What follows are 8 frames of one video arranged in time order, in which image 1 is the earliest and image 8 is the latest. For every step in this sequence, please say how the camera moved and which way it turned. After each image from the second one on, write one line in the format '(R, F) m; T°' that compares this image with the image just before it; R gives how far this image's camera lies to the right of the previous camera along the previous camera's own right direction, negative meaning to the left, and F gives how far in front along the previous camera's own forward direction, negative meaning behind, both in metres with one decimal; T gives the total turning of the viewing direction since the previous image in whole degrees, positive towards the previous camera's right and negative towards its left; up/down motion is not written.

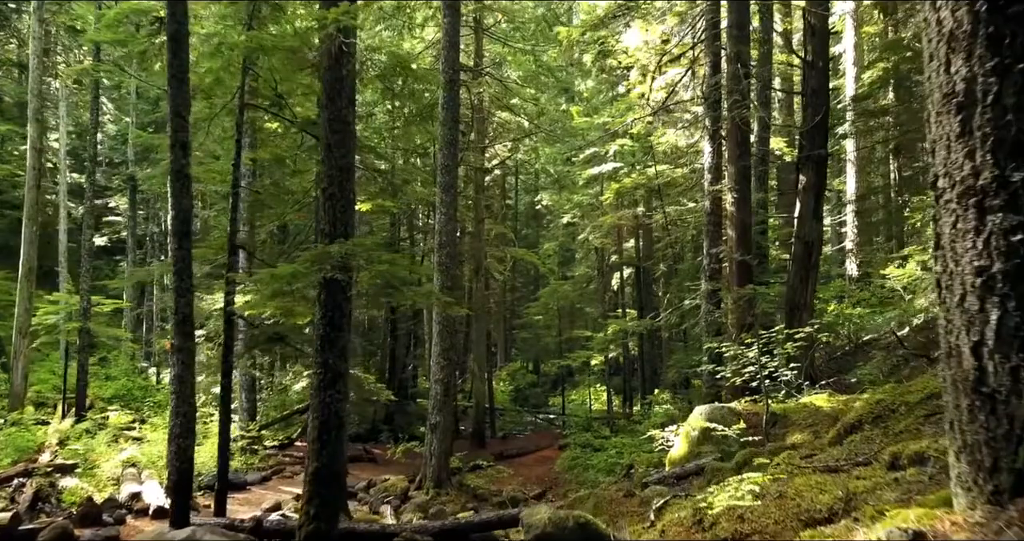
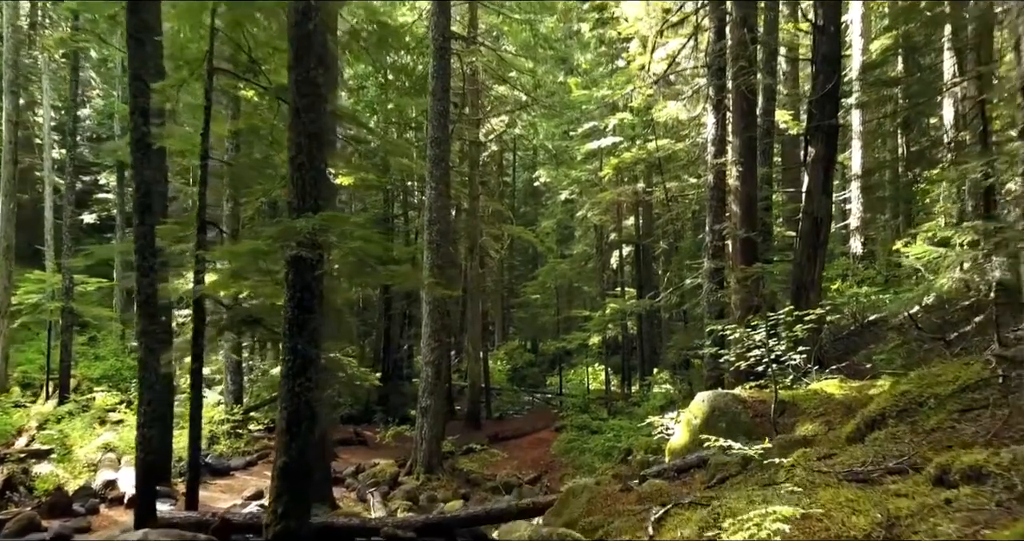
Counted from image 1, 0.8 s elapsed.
(+0.1, +0.6) m; 0°
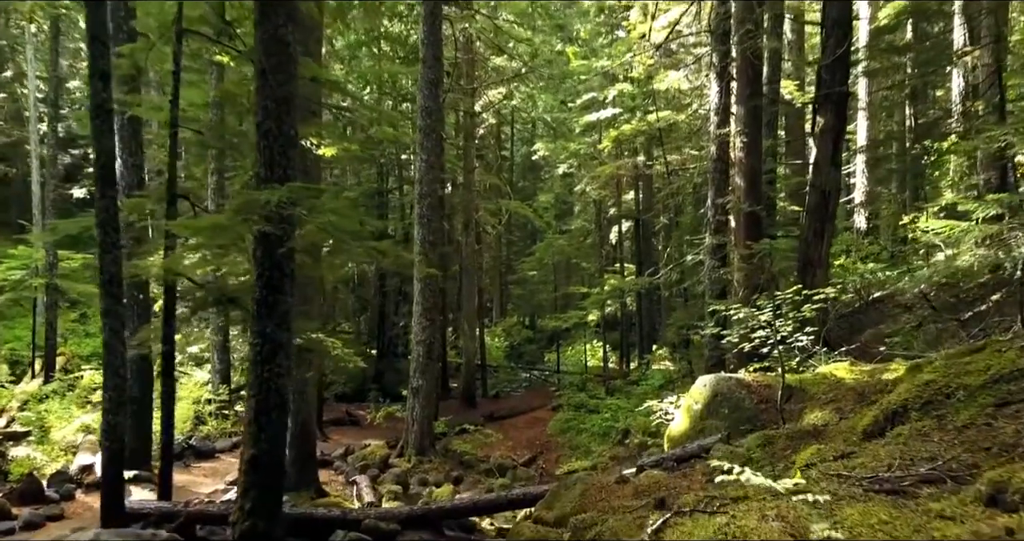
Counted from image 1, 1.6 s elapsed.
(+0.1, +0.5) m; 0°
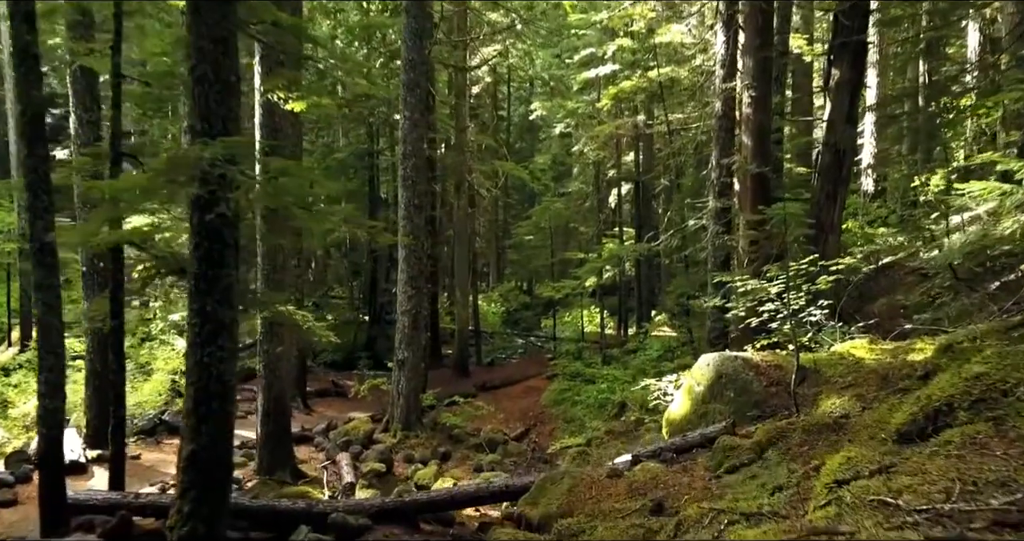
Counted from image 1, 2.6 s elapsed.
(+0.2, +0.8) m; 0°
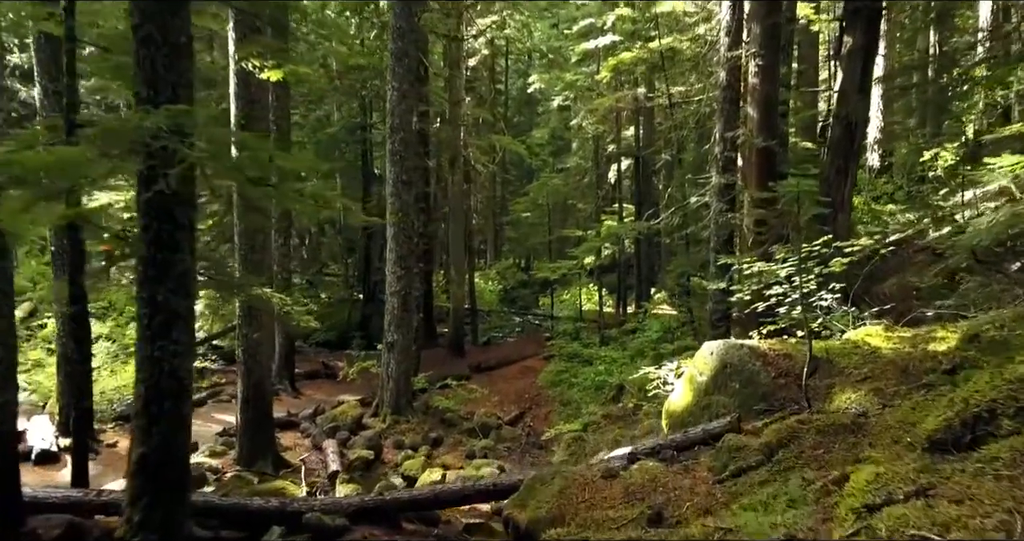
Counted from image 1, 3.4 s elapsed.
(+0.1, +0.5) m; 0°
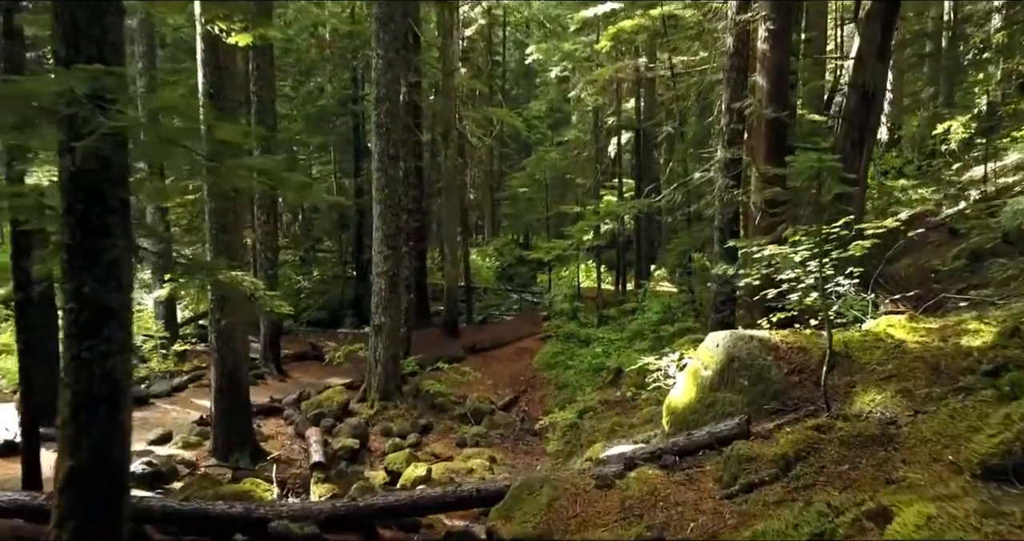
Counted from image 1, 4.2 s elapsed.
(+0.1, +0.6) m; 0°
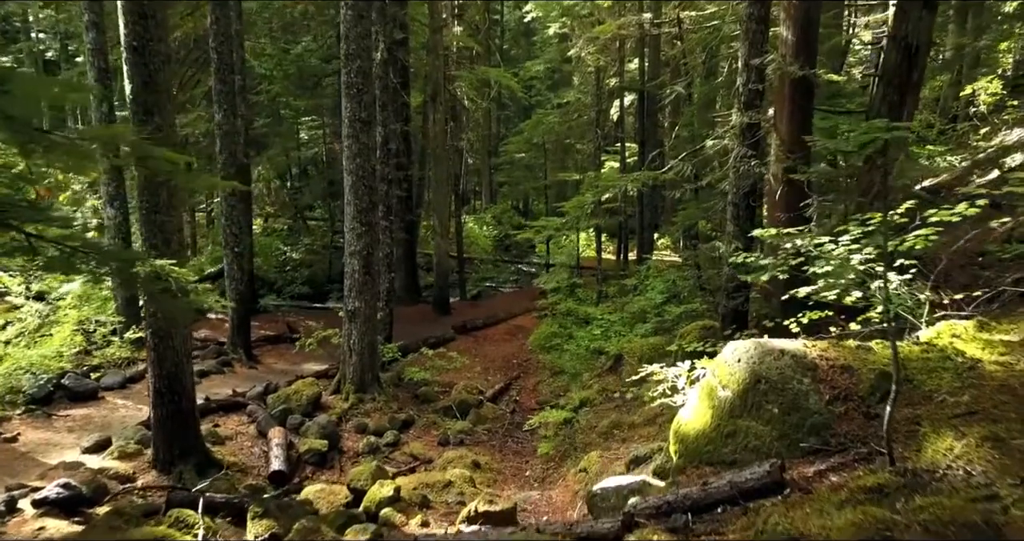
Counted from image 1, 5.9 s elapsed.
(+0.2, +1.2) m; 0°
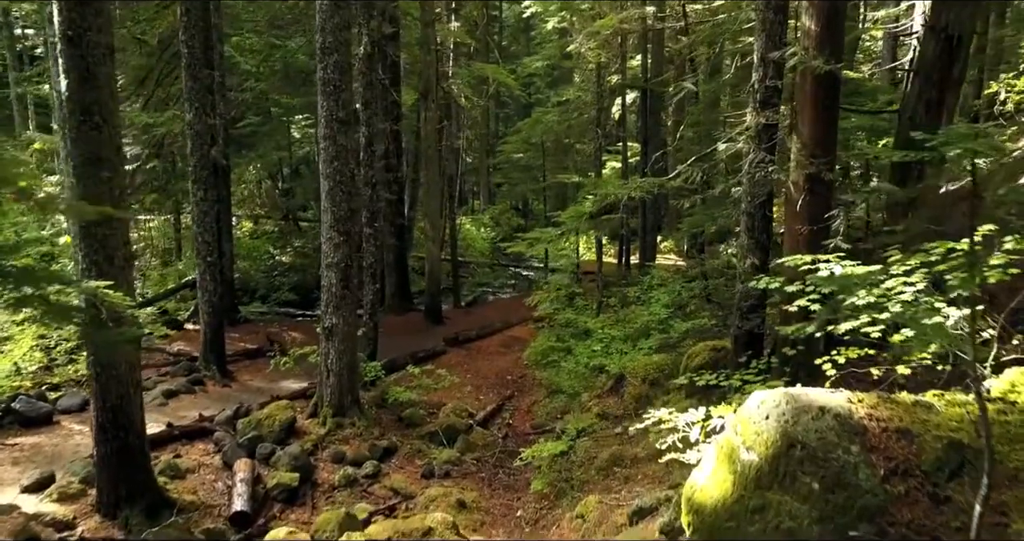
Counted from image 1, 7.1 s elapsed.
(+0.1, +0.8) m; 0°
